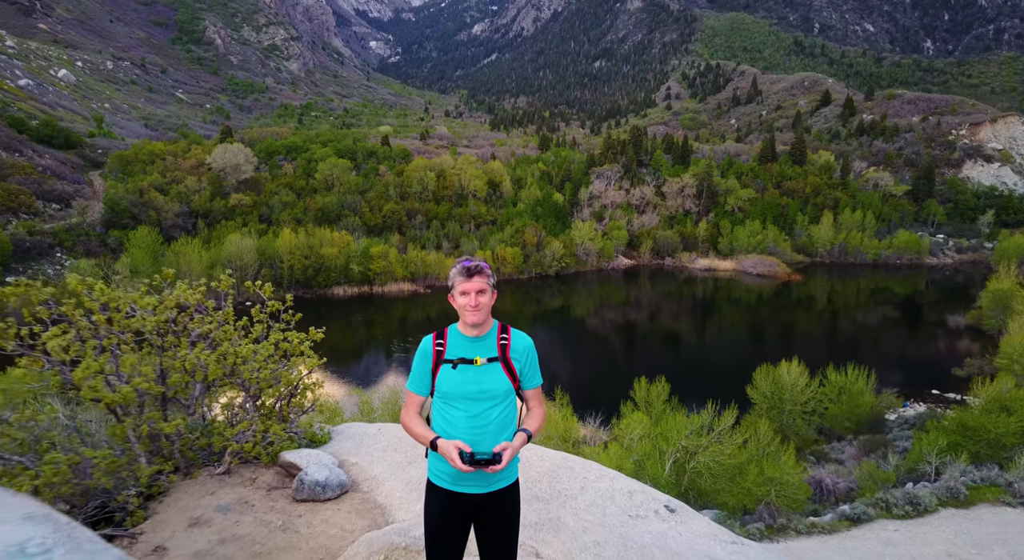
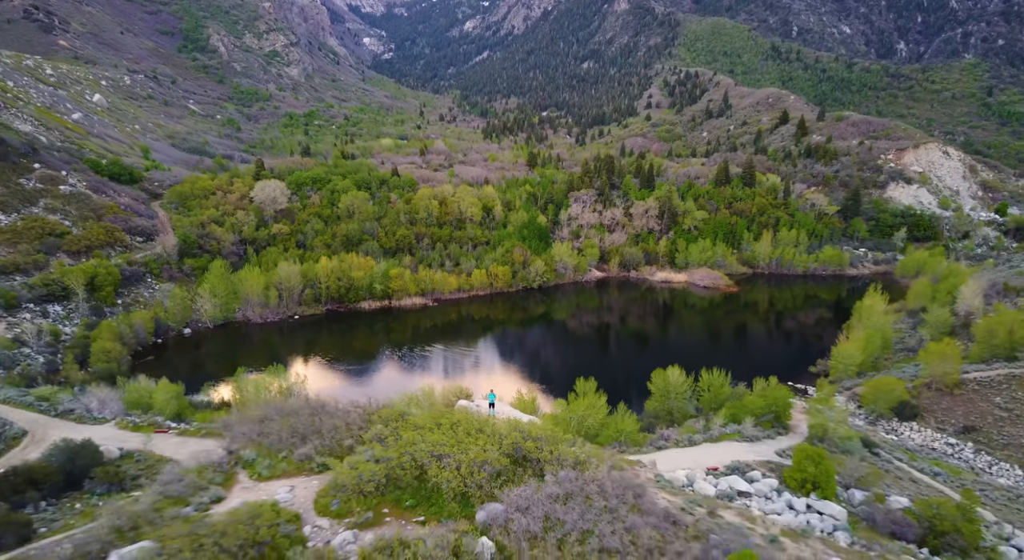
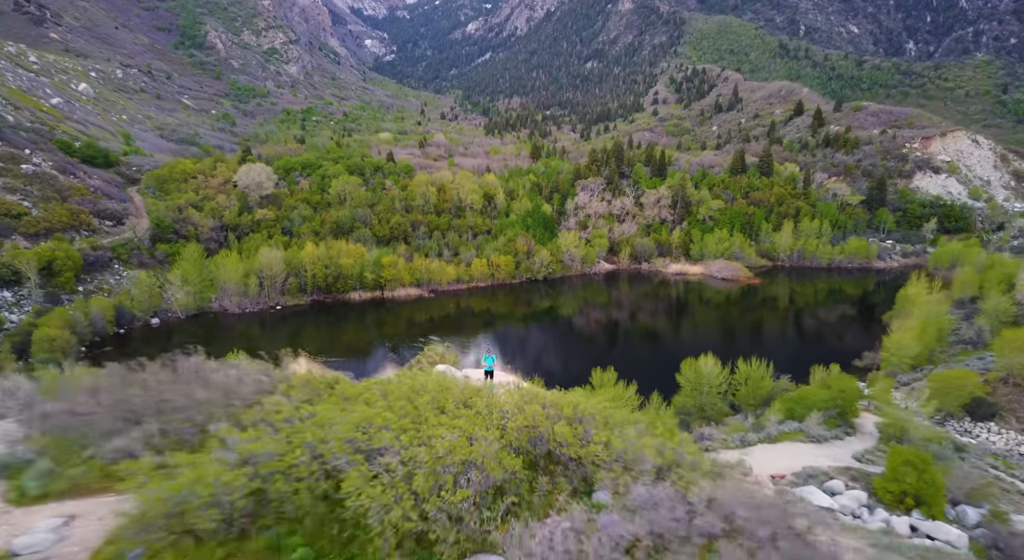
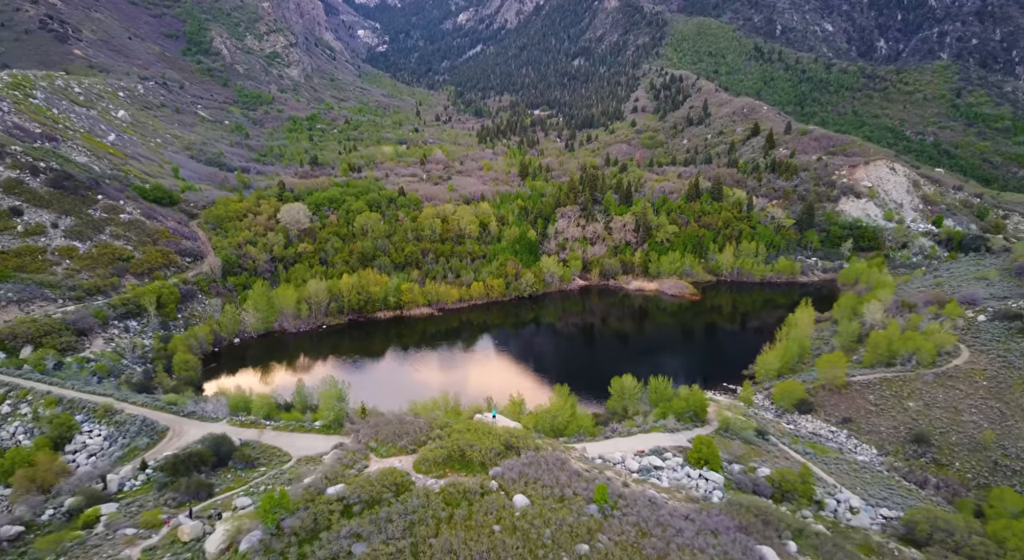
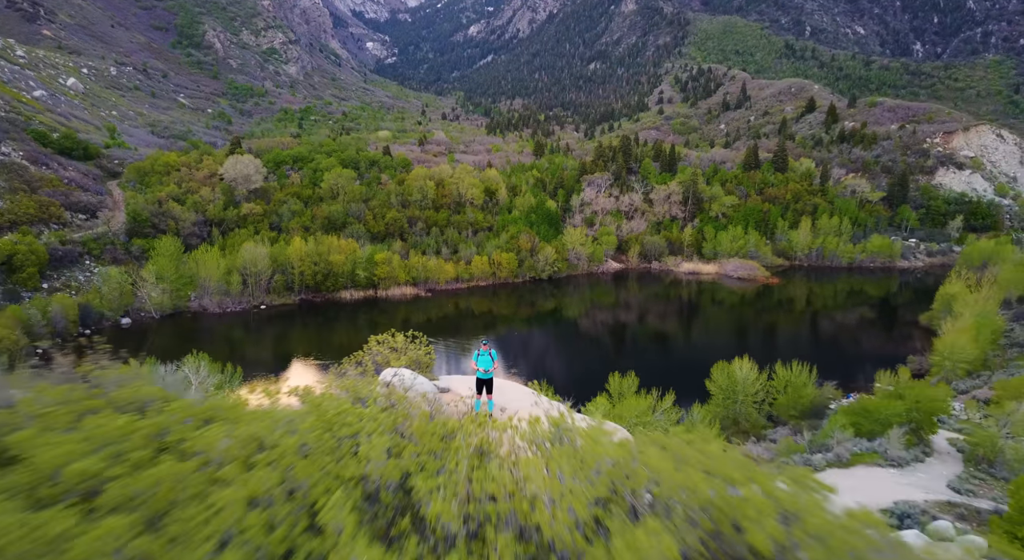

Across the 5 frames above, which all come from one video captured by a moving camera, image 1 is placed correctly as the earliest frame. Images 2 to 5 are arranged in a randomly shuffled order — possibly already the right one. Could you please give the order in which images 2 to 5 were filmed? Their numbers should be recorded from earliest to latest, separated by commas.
5, 3, 2, 4
